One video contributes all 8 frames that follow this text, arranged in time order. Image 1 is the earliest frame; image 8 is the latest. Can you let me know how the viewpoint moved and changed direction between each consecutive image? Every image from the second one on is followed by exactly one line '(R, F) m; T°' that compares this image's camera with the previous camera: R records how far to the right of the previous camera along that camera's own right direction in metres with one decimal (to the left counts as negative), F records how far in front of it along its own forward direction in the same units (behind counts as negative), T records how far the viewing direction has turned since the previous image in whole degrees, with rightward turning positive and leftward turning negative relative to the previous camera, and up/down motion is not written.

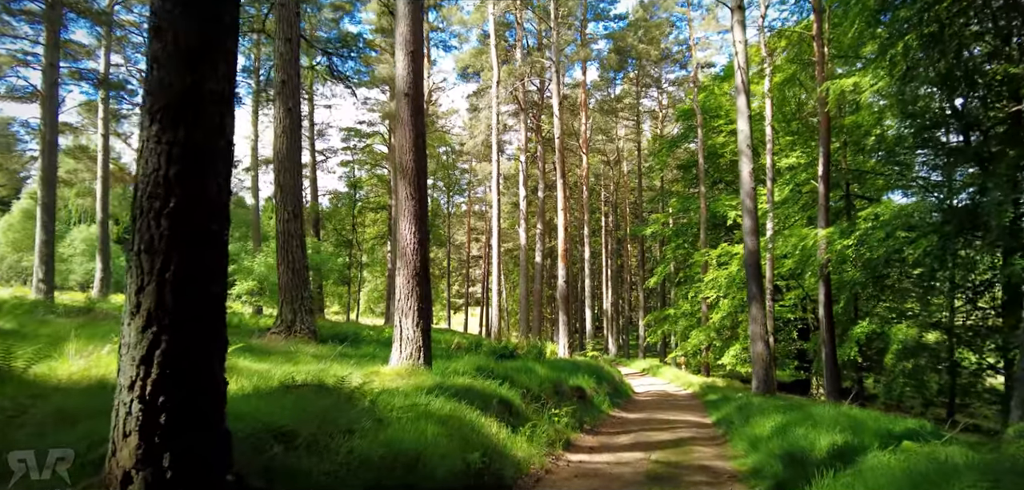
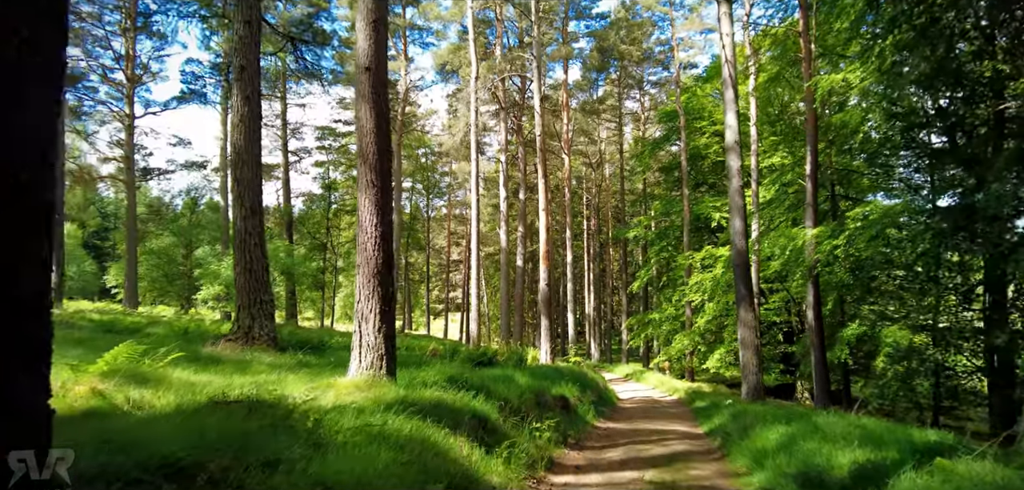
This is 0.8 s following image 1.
(0.0, +0.6) m; +1°
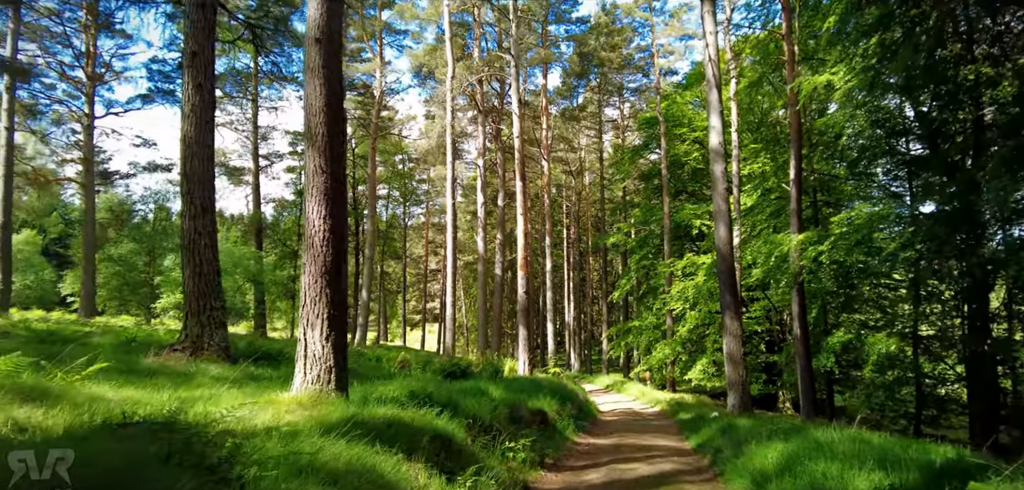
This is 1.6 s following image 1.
(+0.1, +0.6) m; +2°
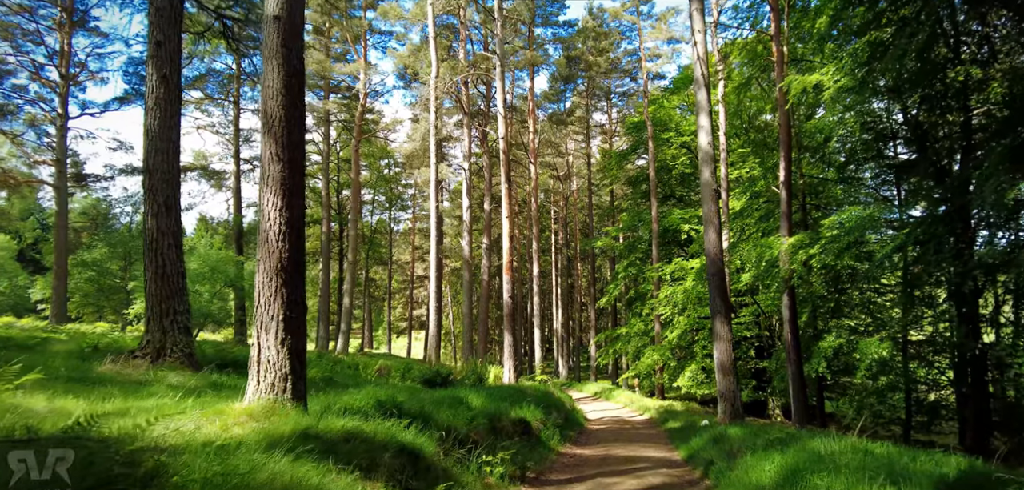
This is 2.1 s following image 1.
(+0.1, +0.4) m; +1°
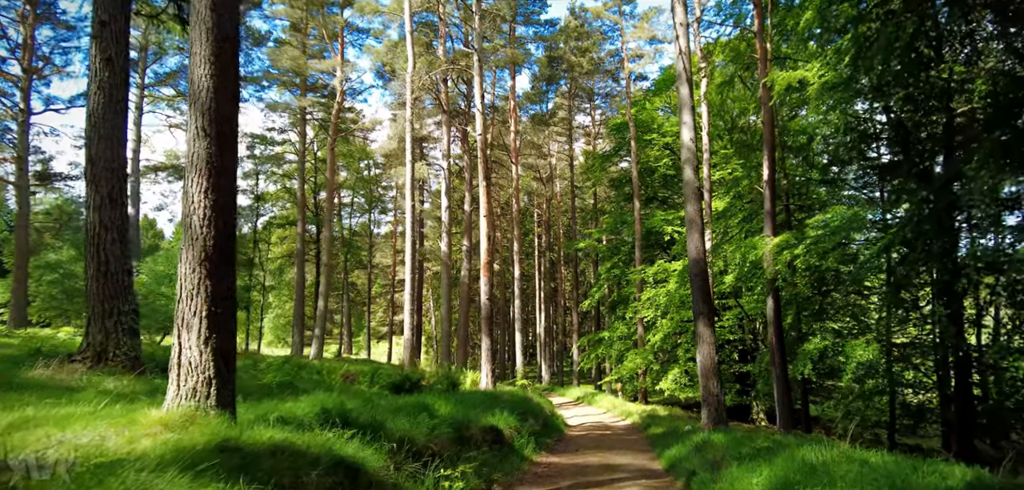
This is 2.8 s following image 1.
(+0.1, +0.4) m; +1°
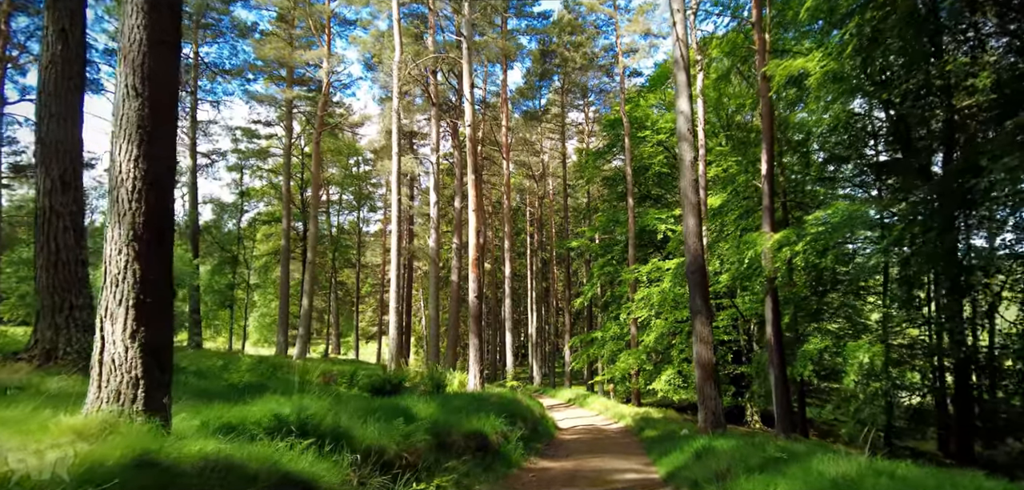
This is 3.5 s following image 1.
(0.0, +0.5) m; +1°
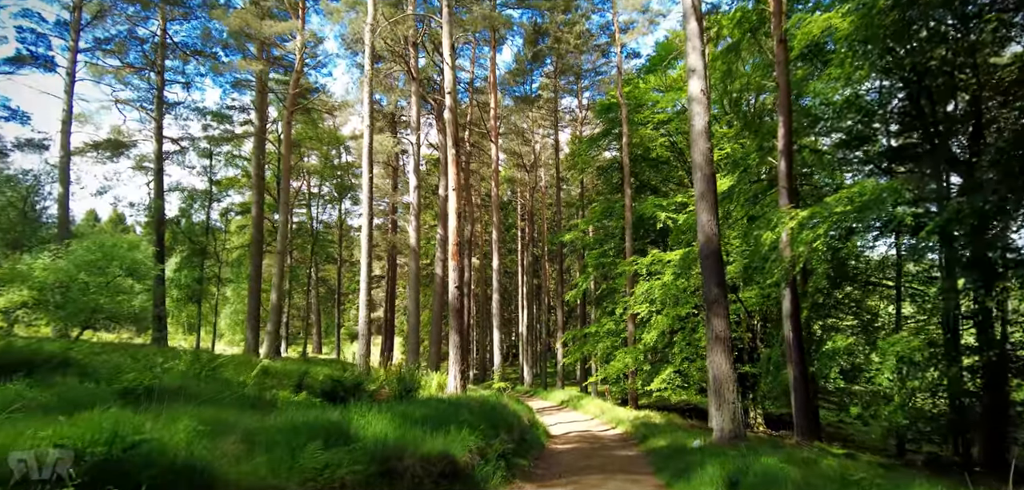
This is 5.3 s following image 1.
(+0.1, +1.5) m; +1°
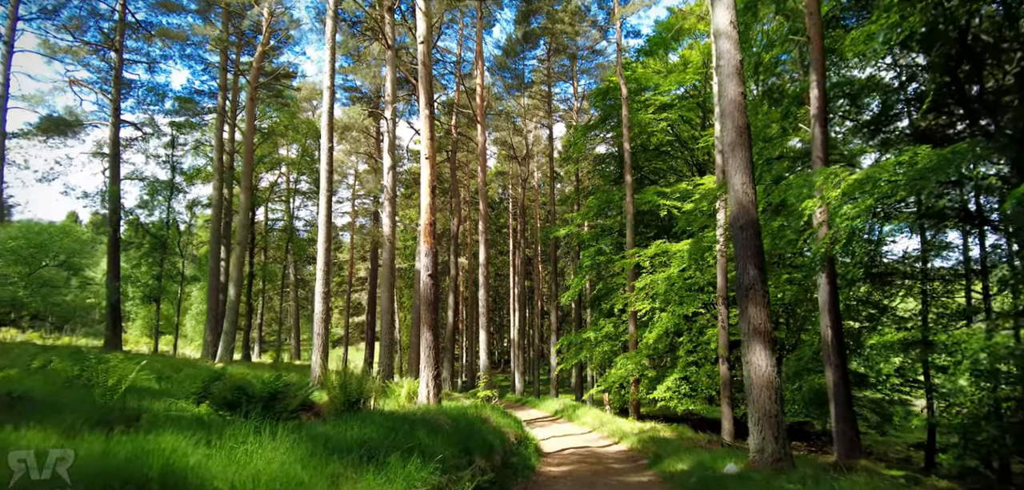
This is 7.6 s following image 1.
(+0.1, +1.8) m; +1°
